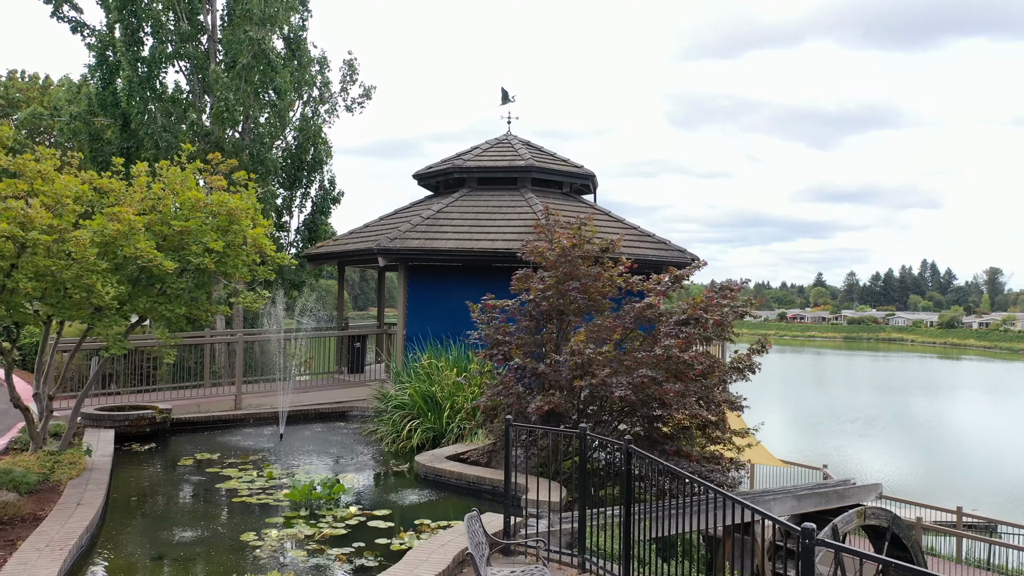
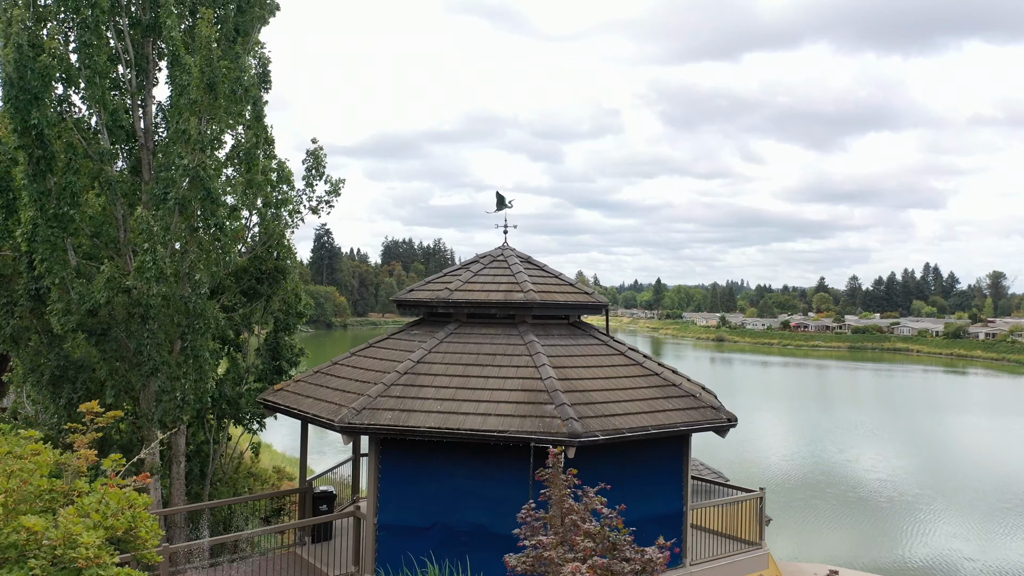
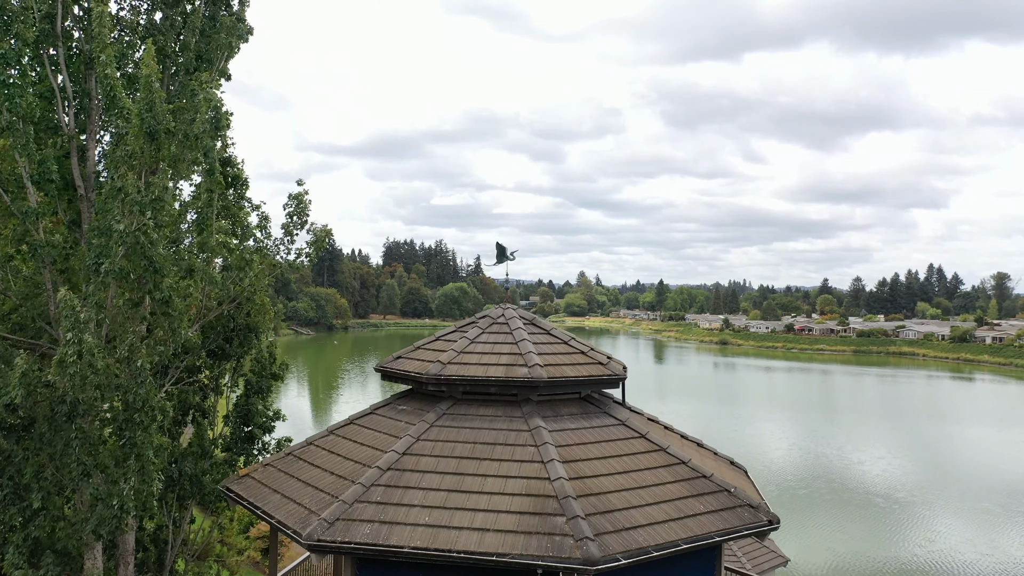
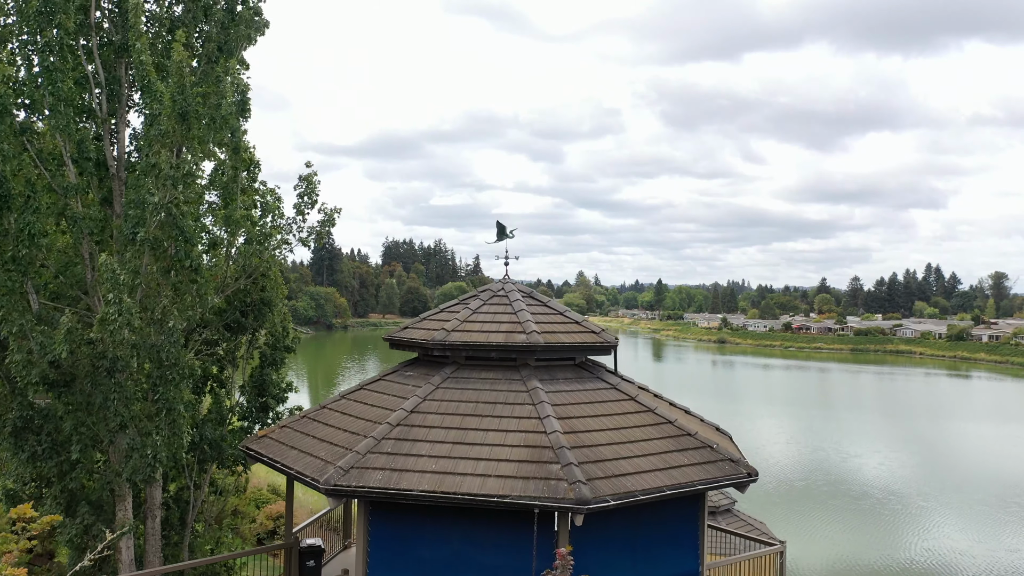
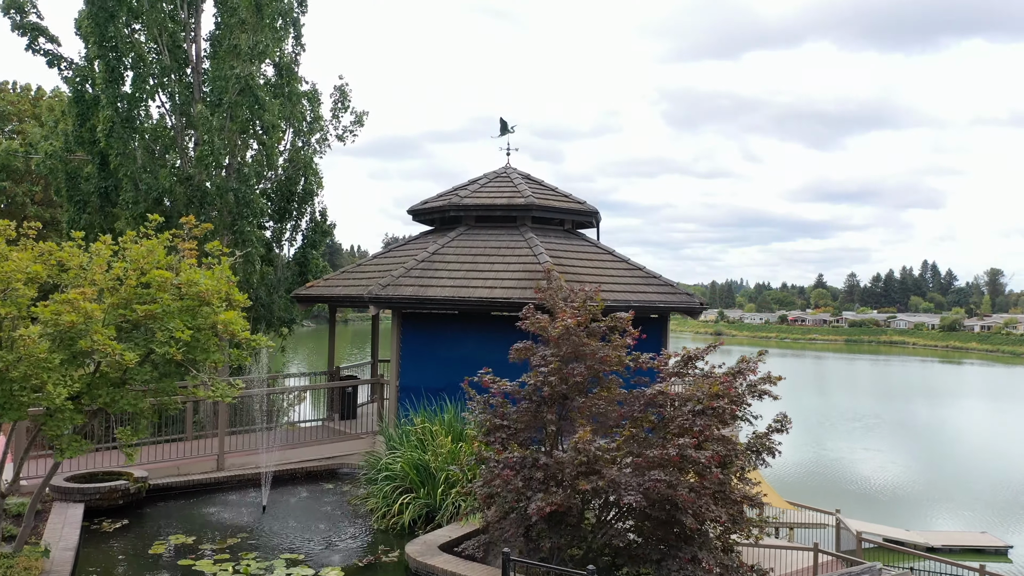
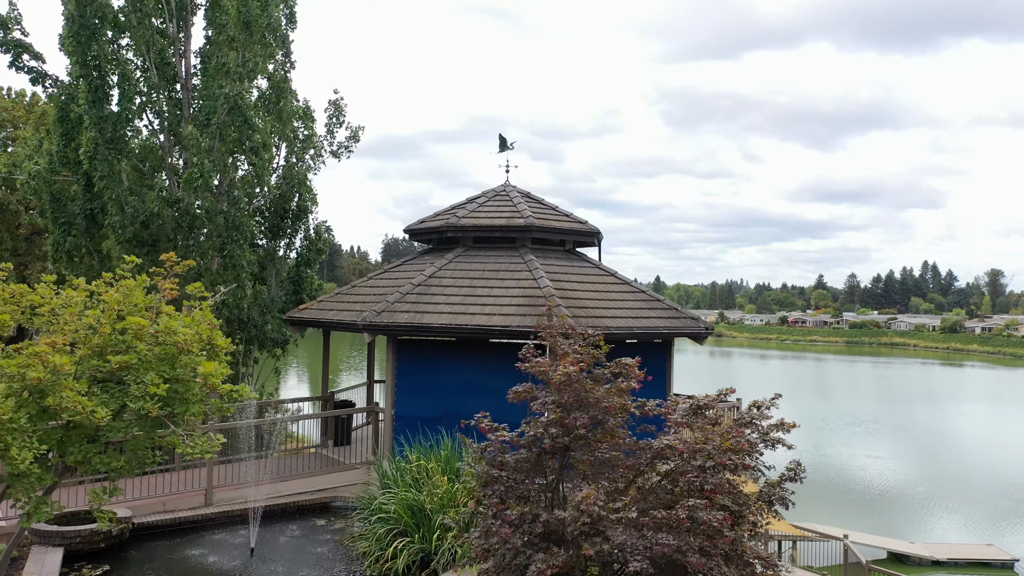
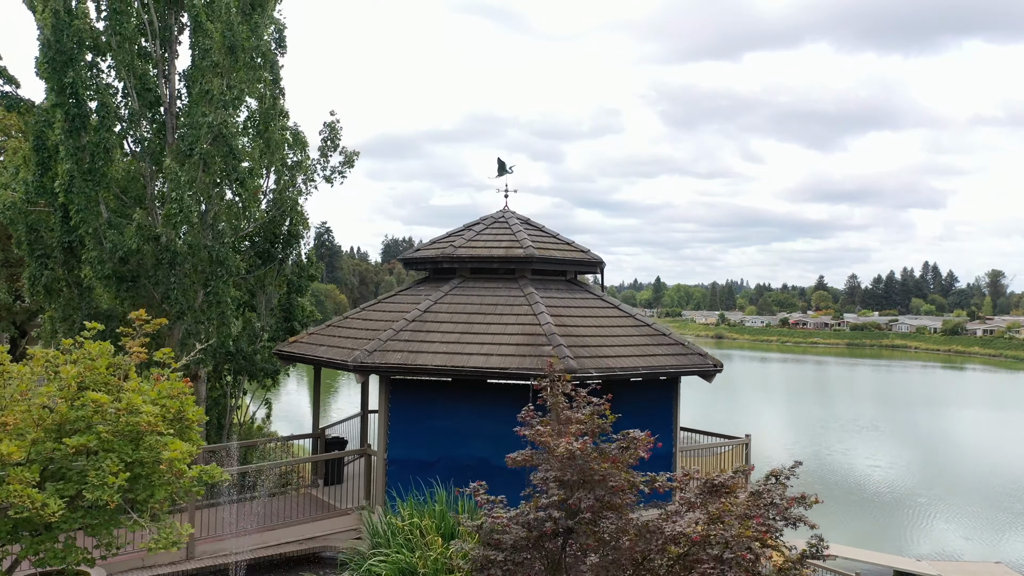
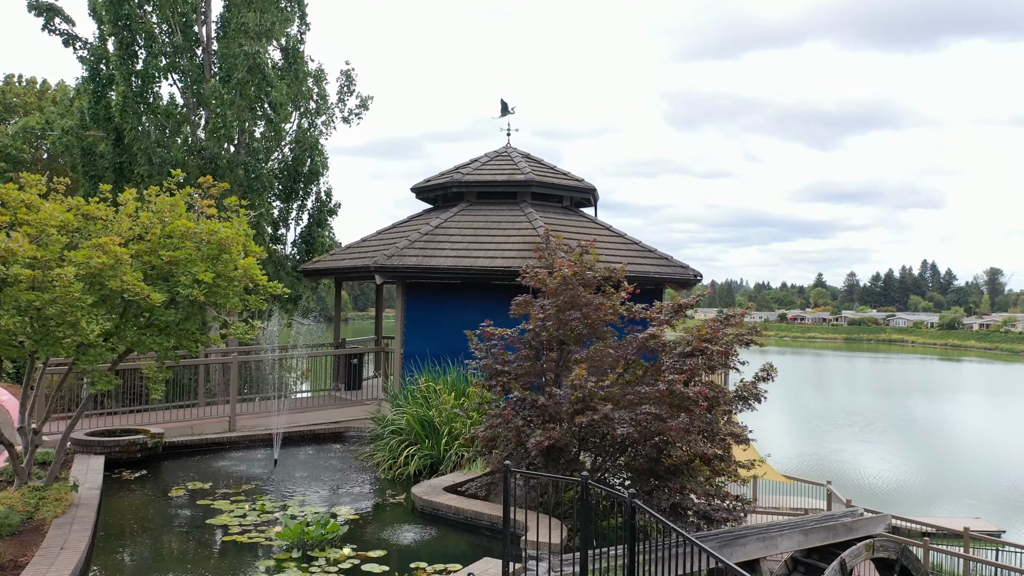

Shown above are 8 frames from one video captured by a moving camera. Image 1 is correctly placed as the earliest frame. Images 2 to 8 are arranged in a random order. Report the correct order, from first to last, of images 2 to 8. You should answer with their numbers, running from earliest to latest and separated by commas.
8, 5, 6, 7, 2, 4, 3
